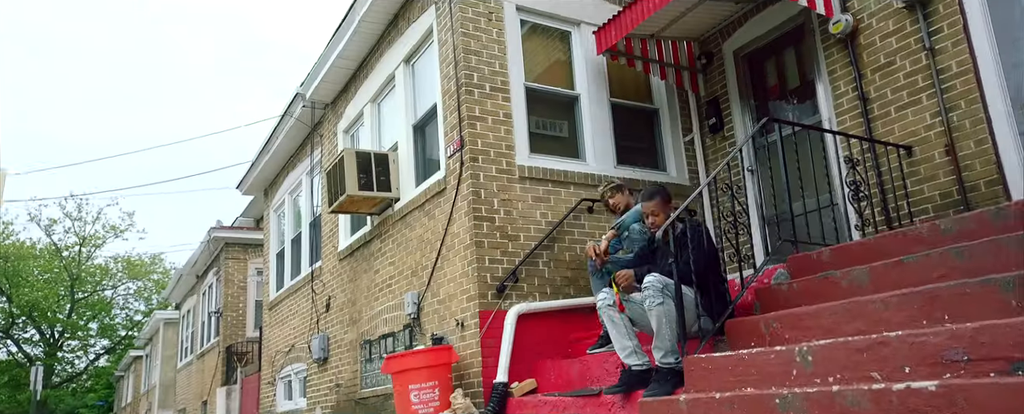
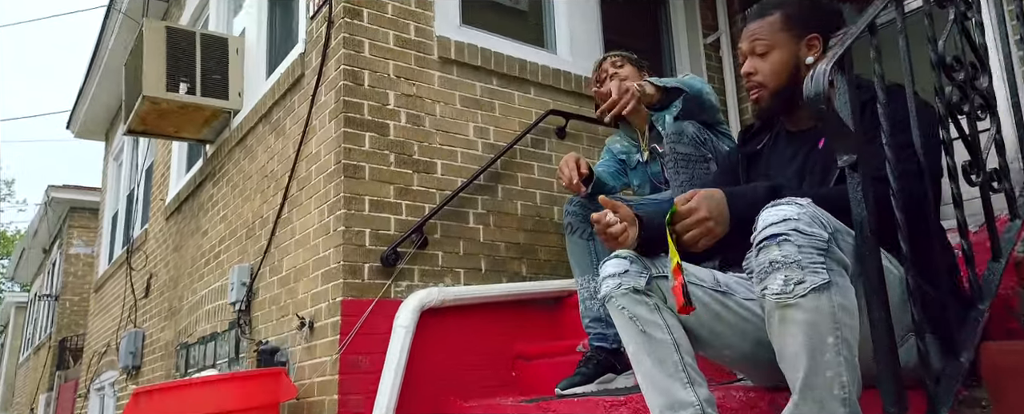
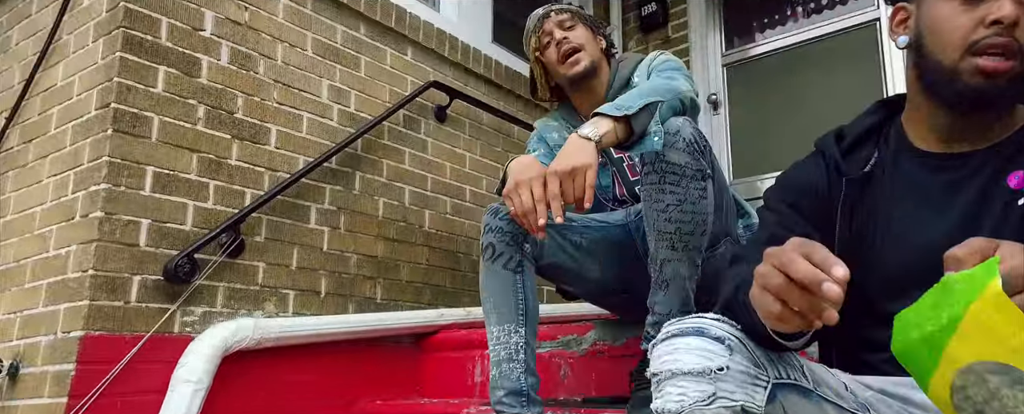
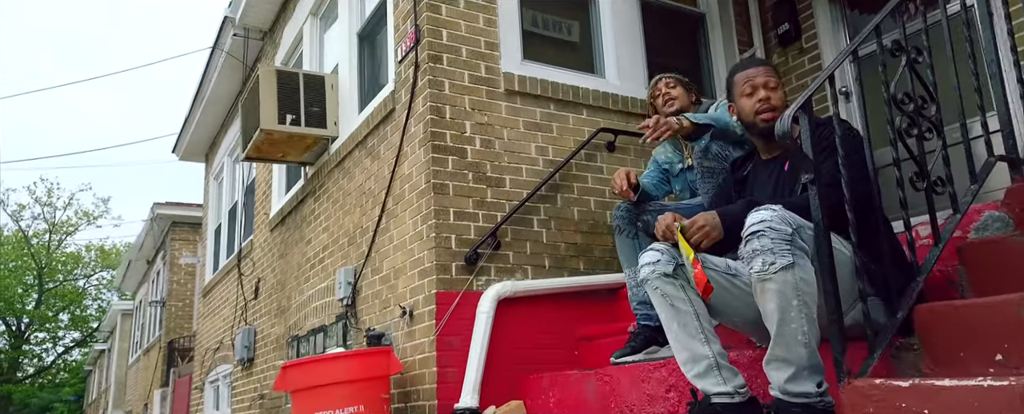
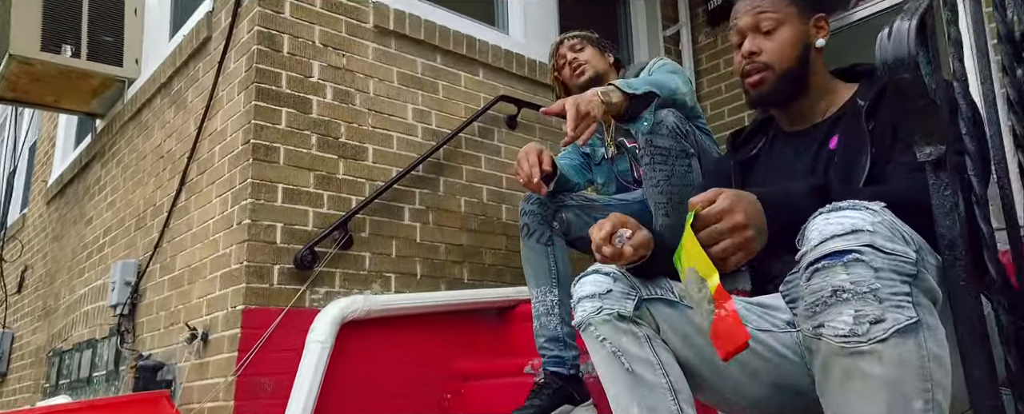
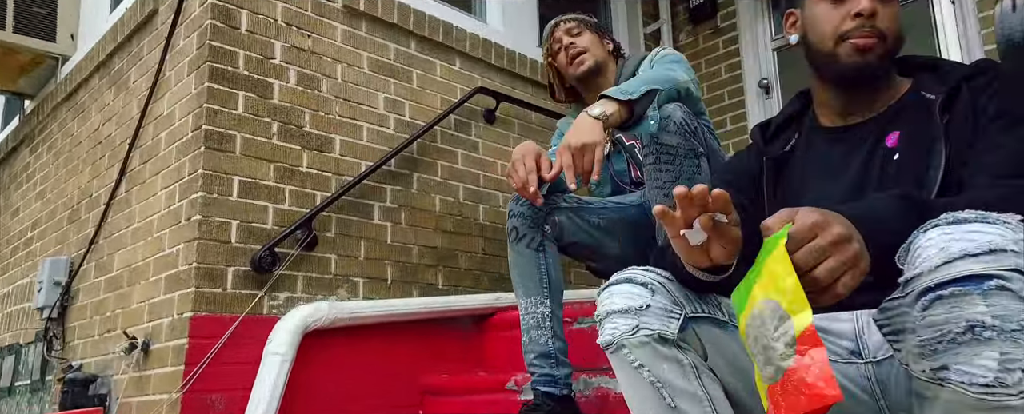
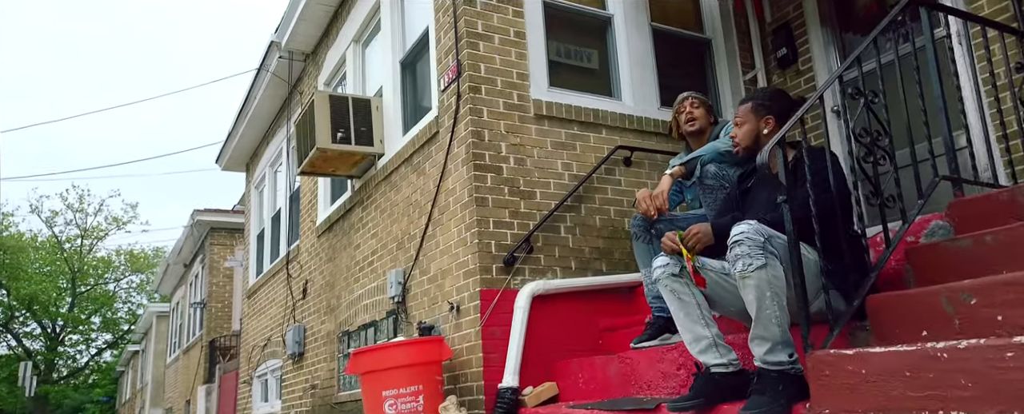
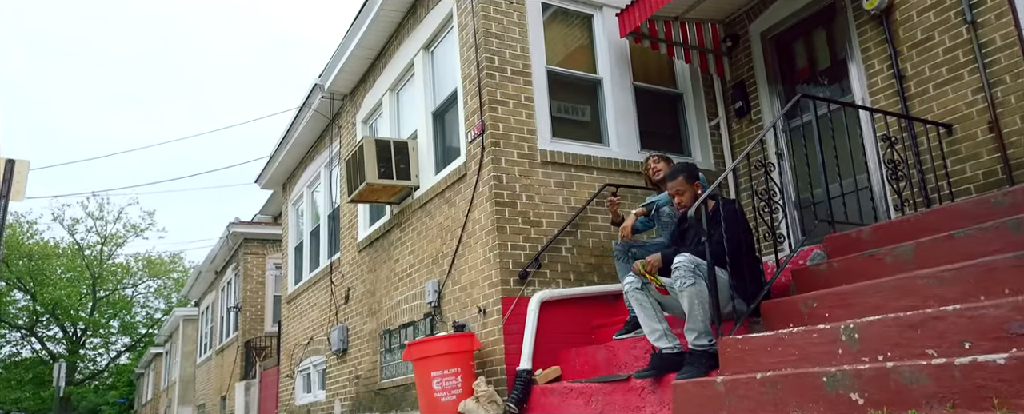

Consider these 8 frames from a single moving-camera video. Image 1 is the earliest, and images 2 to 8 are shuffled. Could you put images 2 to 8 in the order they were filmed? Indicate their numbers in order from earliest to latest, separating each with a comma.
8, 7, 4, 2, 5, 6, 3
